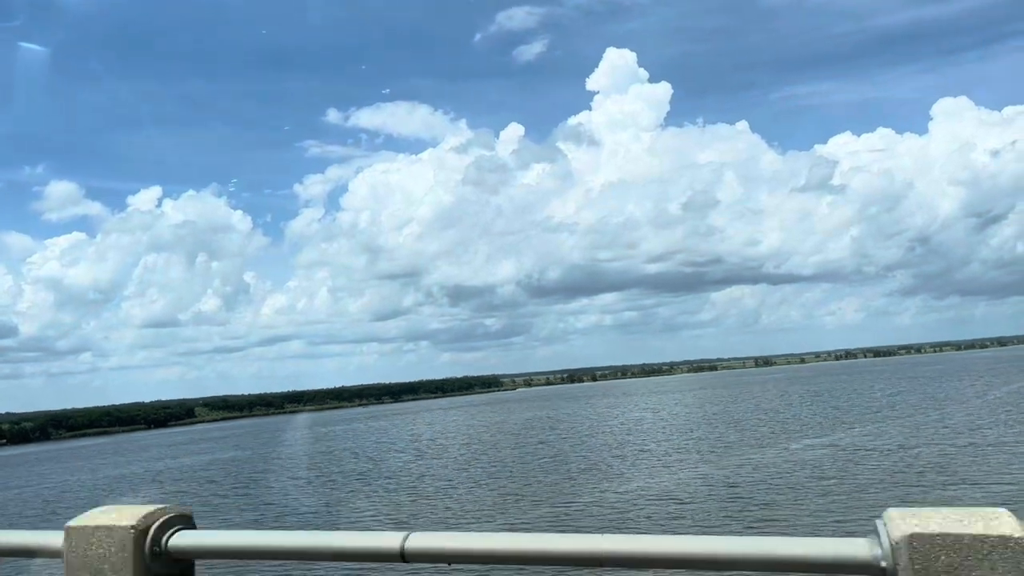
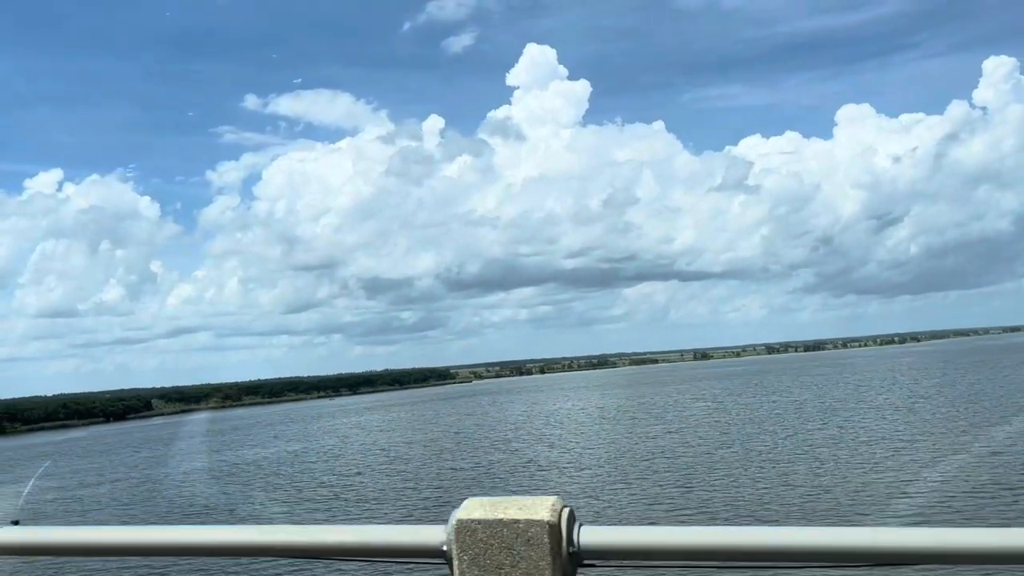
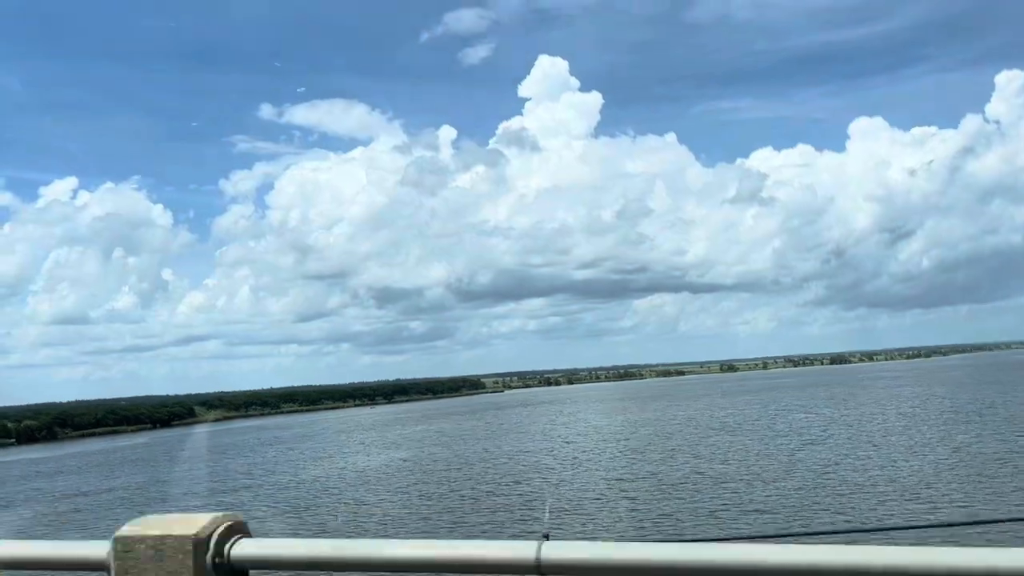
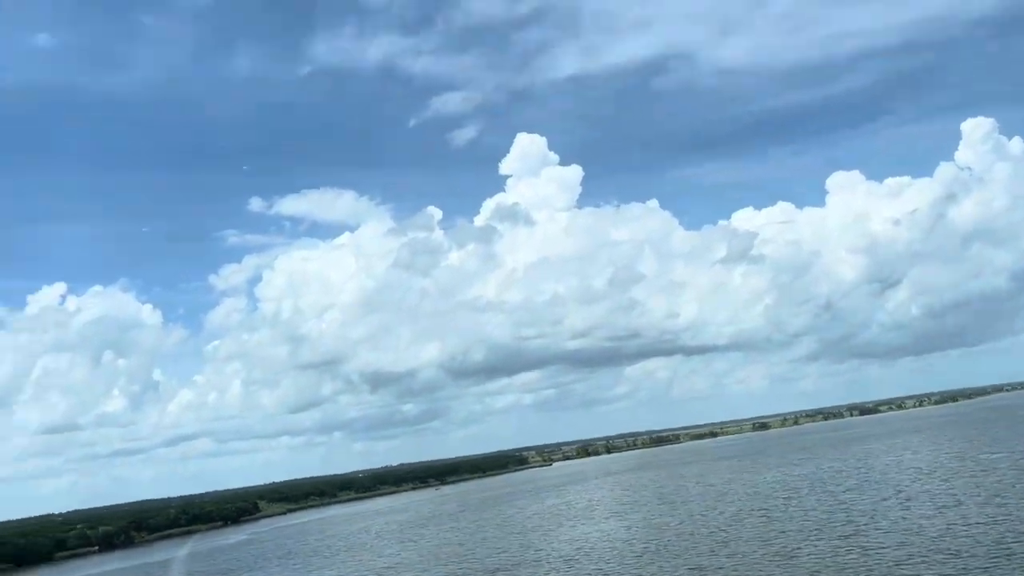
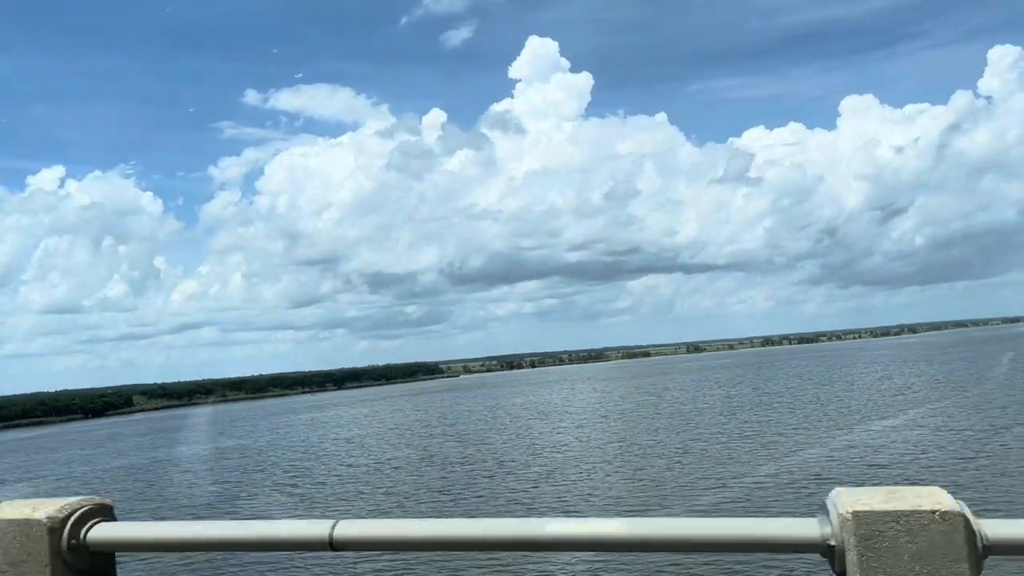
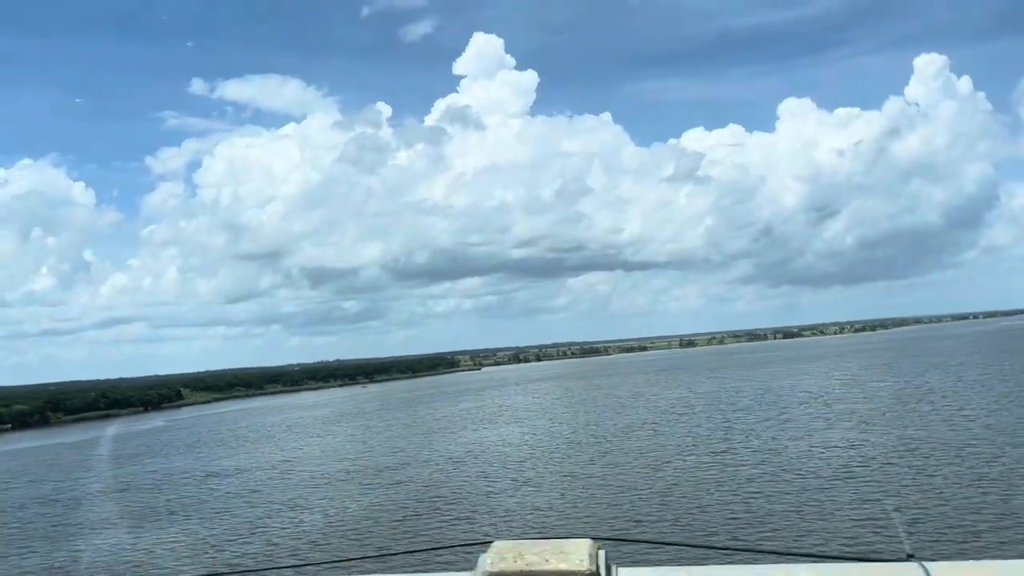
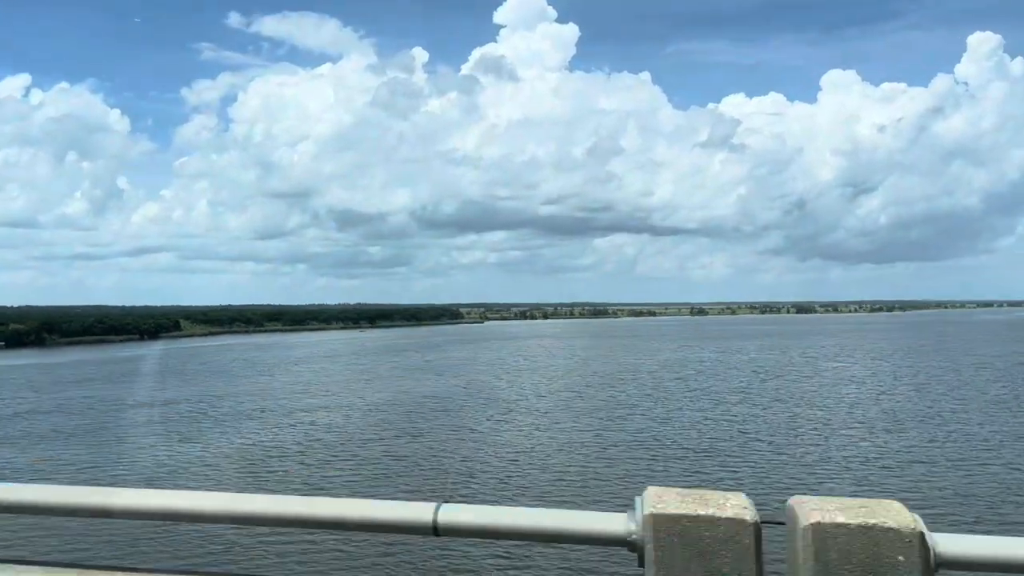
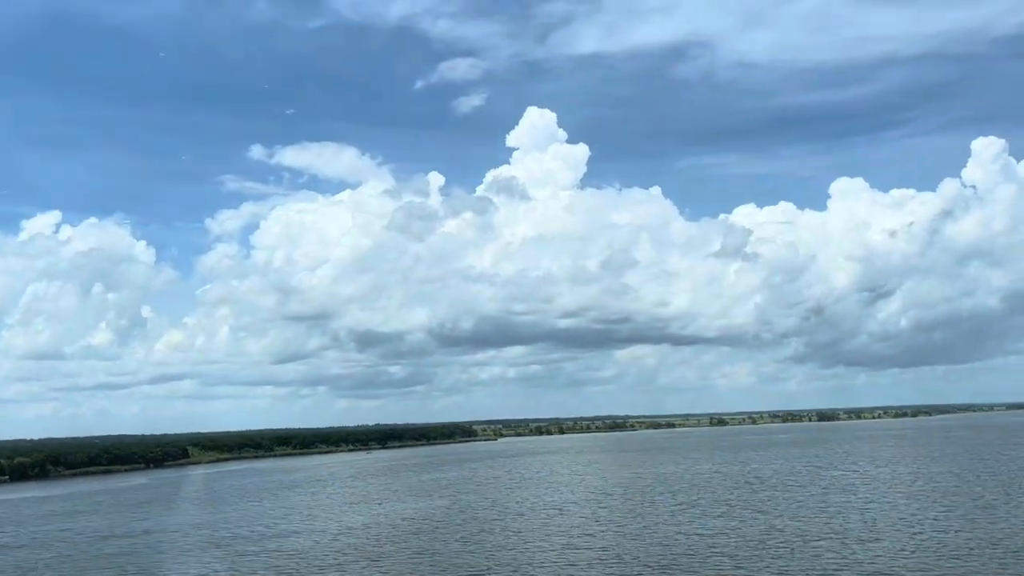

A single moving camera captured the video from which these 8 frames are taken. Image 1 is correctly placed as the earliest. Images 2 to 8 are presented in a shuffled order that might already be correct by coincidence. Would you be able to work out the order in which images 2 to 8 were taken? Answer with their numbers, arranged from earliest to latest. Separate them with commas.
5, 2, 3, 8, 7, 6, 4
